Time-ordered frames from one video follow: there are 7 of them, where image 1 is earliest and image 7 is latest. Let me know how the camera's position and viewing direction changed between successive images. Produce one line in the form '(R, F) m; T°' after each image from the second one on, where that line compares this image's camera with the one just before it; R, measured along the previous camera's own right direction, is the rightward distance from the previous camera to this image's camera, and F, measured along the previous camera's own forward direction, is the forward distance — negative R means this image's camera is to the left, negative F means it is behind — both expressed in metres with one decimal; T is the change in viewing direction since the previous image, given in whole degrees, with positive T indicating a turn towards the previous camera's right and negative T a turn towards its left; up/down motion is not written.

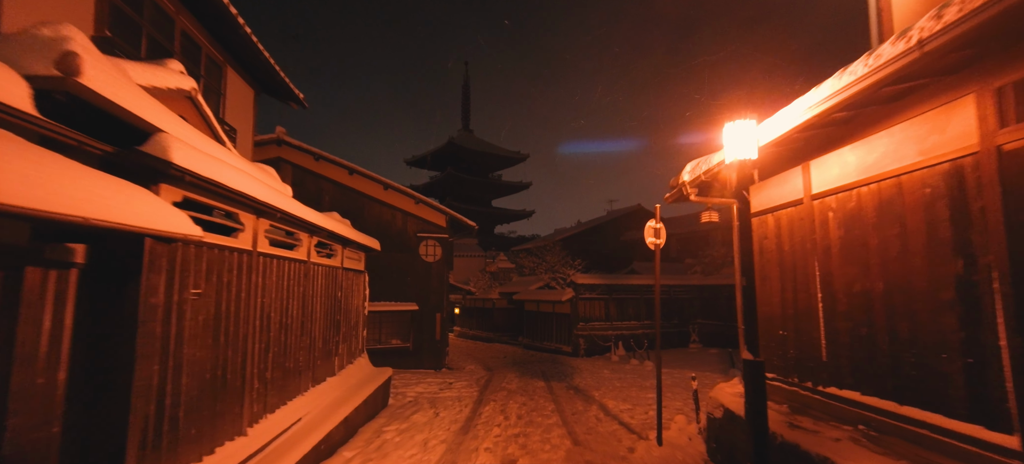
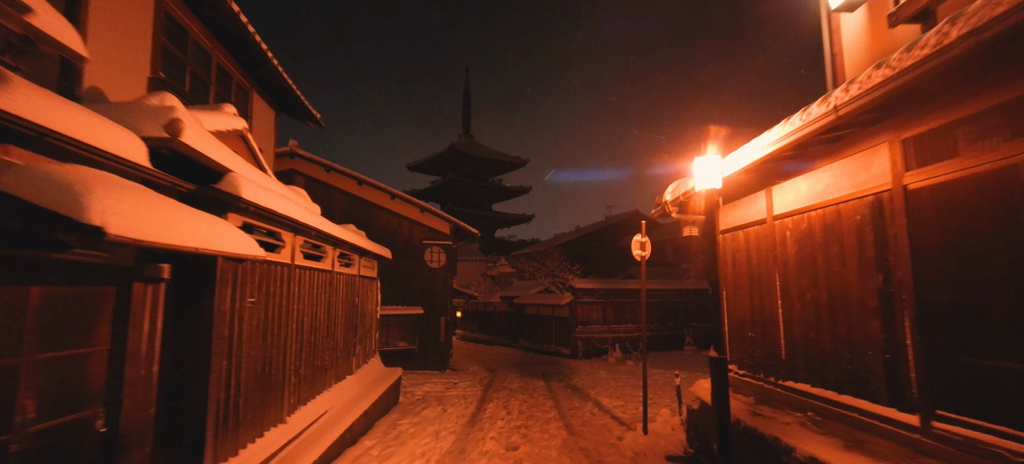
(0.0, -0.8) m; 0°
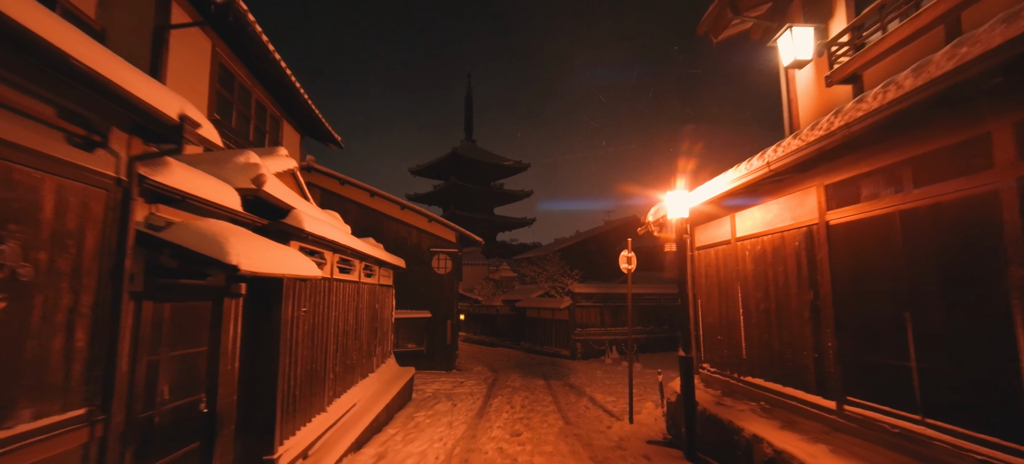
(0.0, -1.0) m; 0°
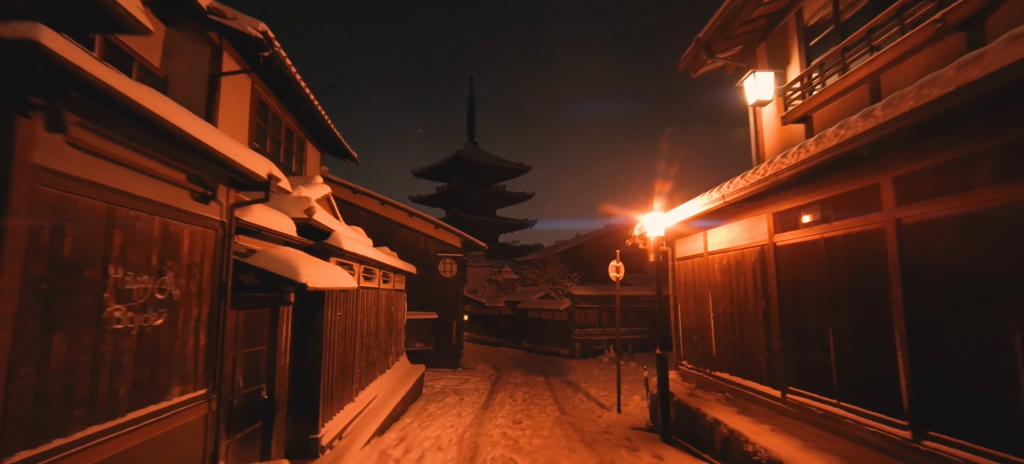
(0.0, -1.0) m; 0°
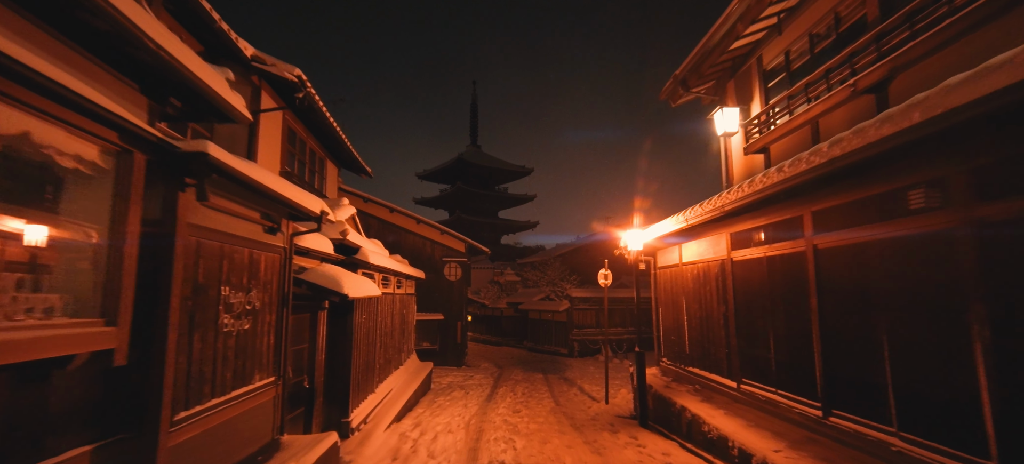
(+0.1, -1.1) m; 0°
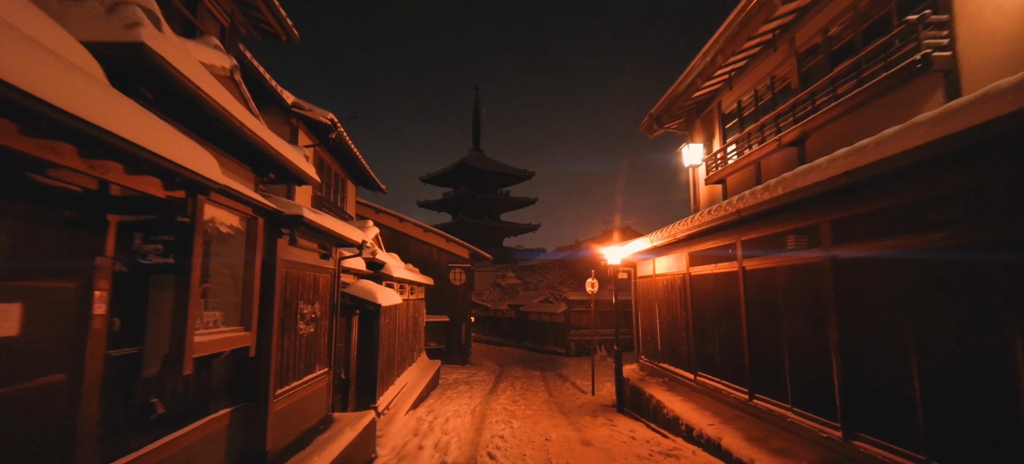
(+0.1, -1.5) m; 0°
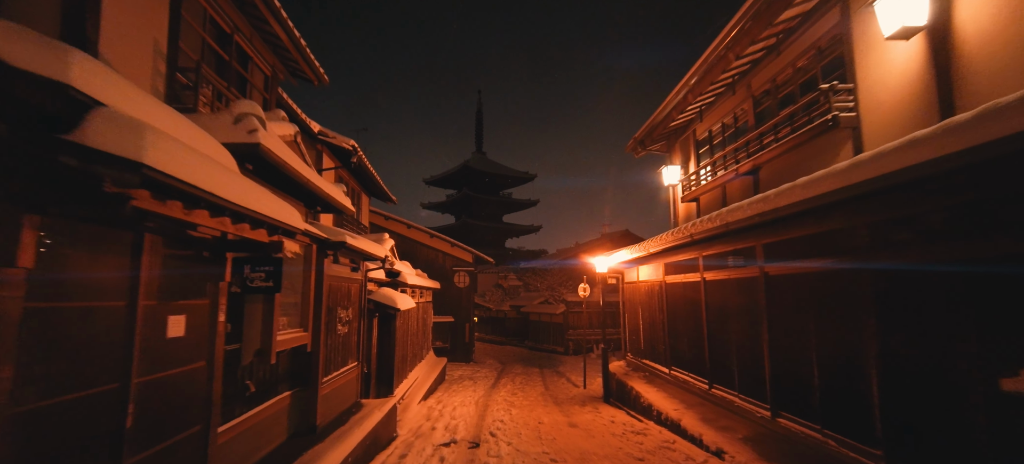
(+0.1, -1.3) m; 0°
